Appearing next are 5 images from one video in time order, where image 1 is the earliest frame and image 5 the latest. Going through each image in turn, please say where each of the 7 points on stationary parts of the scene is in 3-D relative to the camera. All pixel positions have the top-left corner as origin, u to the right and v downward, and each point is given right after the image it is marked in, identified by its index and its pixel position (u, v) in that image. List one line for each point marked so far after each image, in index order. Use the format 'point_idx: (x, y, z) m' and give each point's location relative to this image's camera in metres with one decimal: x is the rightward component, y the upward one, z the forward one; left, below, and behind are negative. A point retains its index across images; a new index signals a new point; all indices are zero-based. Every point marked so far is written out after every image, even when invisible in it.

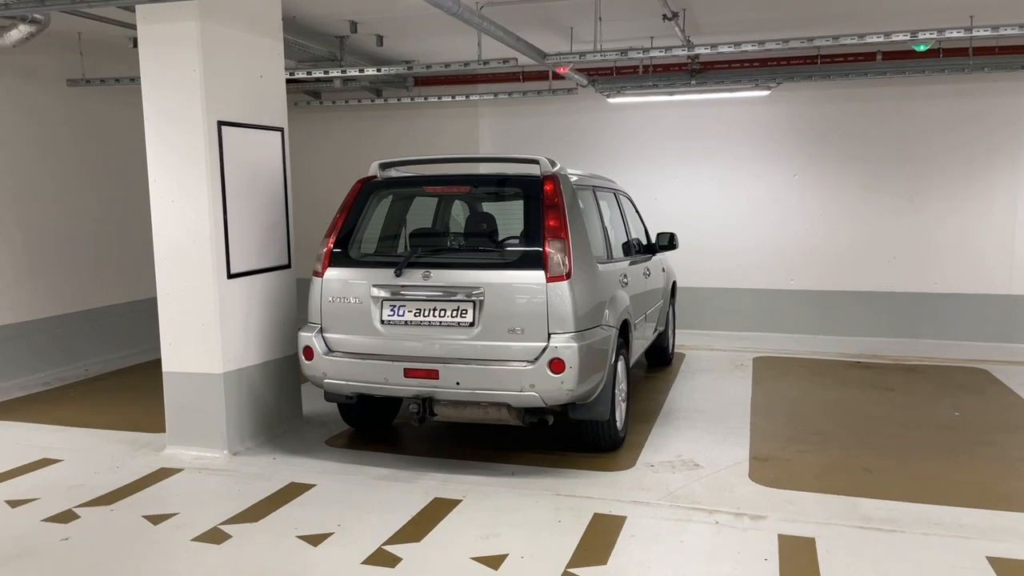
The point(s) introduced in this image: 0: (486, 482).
0: (-0.2, -1.1, +4.0) m
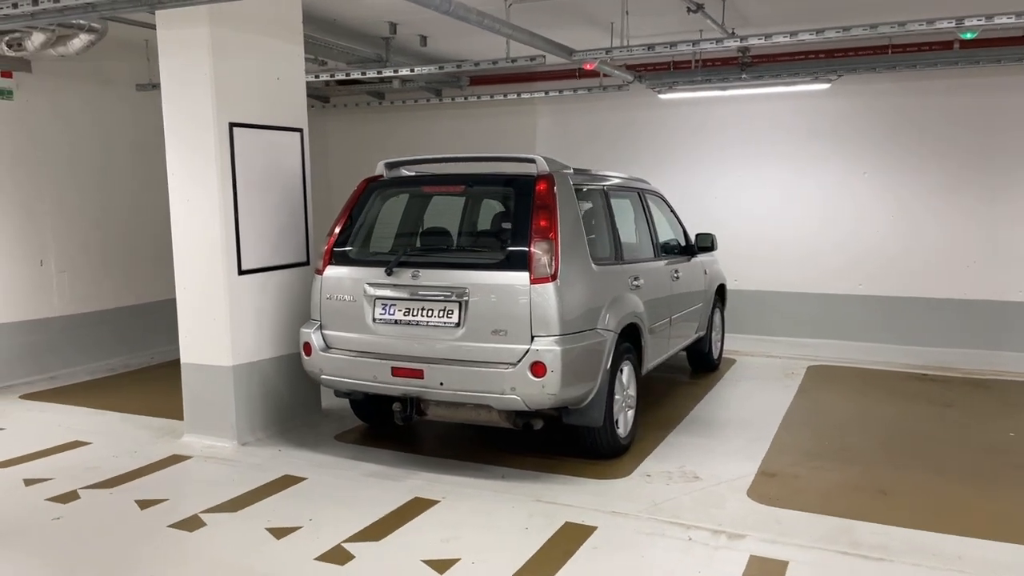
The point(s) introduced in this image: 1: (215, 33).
0: (-0.2, -1.1, +4.0) m
1: (-1.8, +1.5, +4.4) m
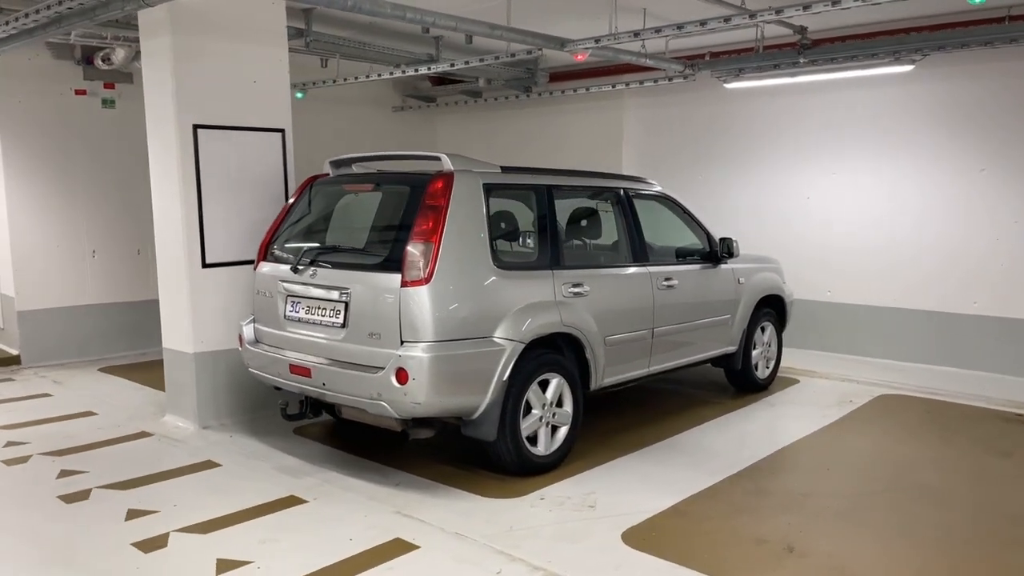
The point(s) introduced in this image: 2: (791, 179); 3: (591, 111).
0: (-0.8, -1.1, +3.9) m
1: (-2.1, +1.6, +4.7) m
2: (+3.1, +1.2, +8.1) m
3: (+1.0, +2.4, +9.8) m
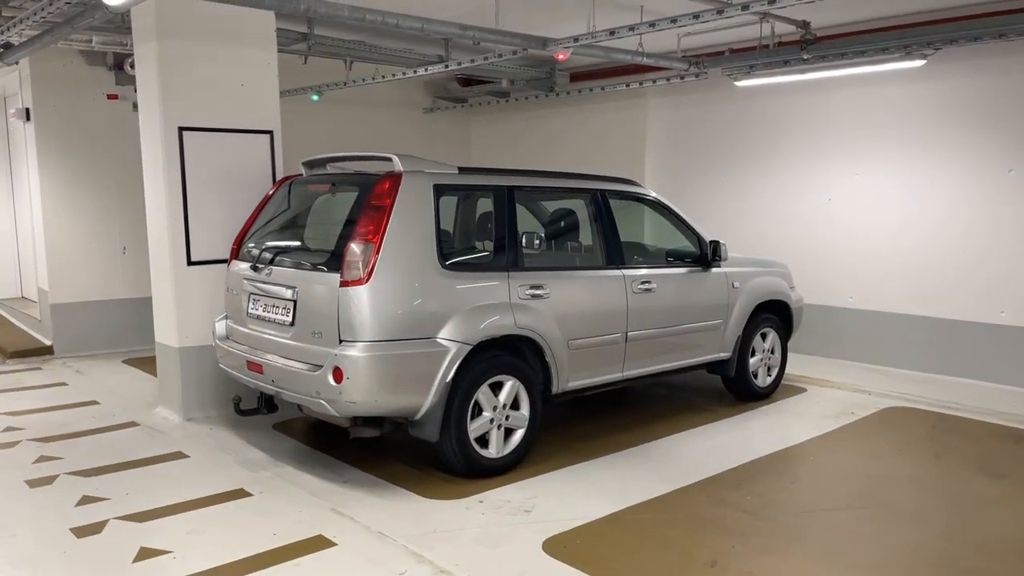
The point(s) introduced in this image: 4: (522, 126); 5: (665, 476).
0: (-1.1, -1.1, +4.0) m
1: (-2.3, +1.6, +4.9) m
2: (+3.2, +1.1, +7.8) m
3: (+1.3, +2.3, +9.6) m
4: (+0.1, +2.4, +10.9) m
5: (+0.9, -1.1, +4.2) m
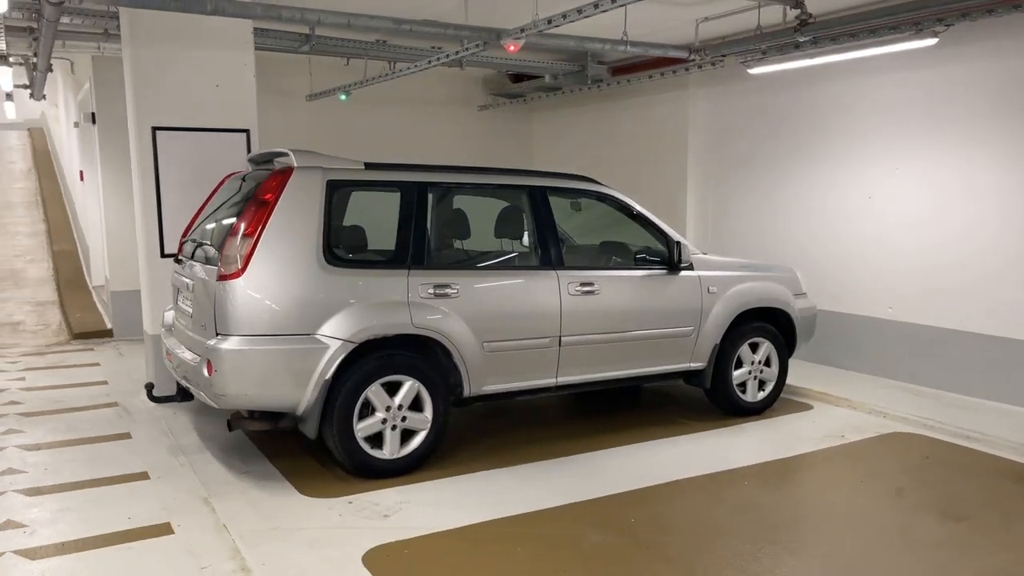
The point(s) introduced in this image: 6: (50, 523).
0: (-1.7, -1.0, +4.1) m
1: (-2.7, +1.7, +5.2) m
2: (+3.3, +1.1, +7.0) m
3: (+1.8, +2.3, +9.2) m
4: (+0.9, +2.4, +10.7) m
5: (+0.3, -1.1, +4.0) m
6: (-2.1, -1.1, +3.4) m
